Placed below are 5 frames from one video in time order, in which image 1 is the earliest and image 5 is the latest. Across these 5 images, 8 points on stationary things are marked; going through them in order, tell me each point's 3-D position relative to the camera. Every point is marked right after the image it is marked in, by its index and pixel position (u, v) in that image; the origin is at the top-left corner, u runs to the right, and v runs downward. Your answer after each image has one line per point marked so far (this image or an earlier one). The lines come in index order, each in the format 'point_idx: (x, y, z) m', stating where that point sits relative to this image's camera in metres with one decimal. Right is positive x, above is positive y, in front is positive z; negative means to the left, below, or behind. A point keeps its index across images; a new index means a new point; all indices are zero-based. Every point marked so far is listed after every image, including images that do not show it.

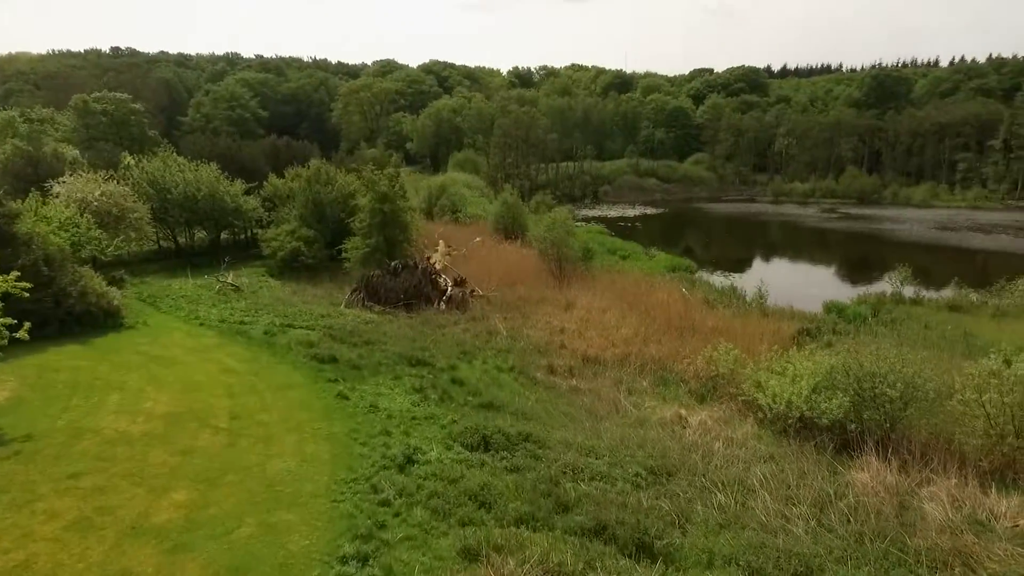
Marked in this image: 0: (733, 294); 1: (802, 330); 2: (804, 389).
0: (+6.4, -0.2, +18.0) m
1: (+6.5, -1.0, +14.2) m
2: (+4.3, -1.5, +9.1) m
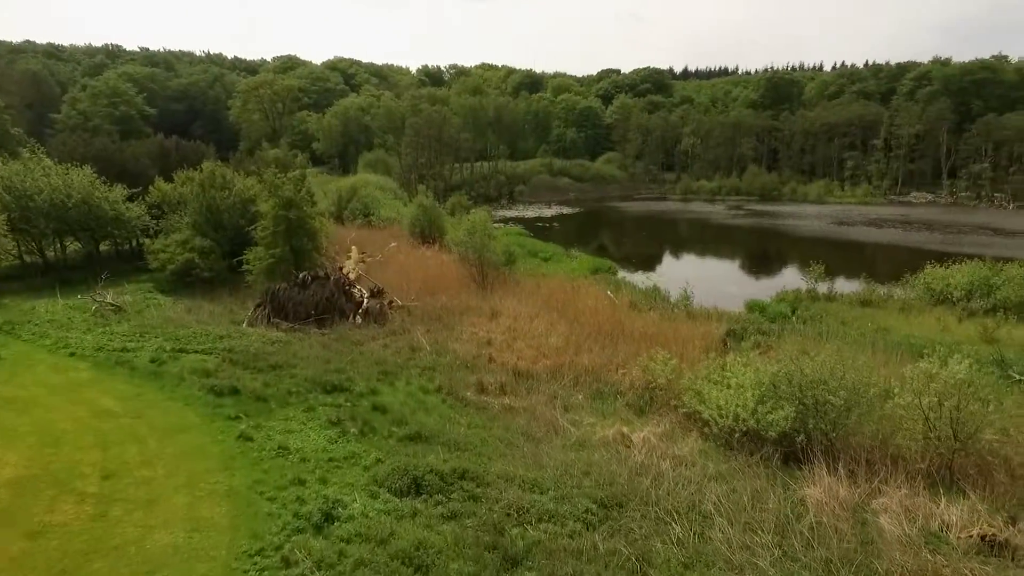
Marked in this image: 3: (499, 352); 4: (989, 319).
0: (+4.2, -0.2, +17.8) m
1: (+4.8, -1.0, +14.0) m
2: (+3.3, -1.6, +8.8) m
3: (-0.3, -1.3, +12.9) m
4: (+11.5, -0.8, +15.1) m
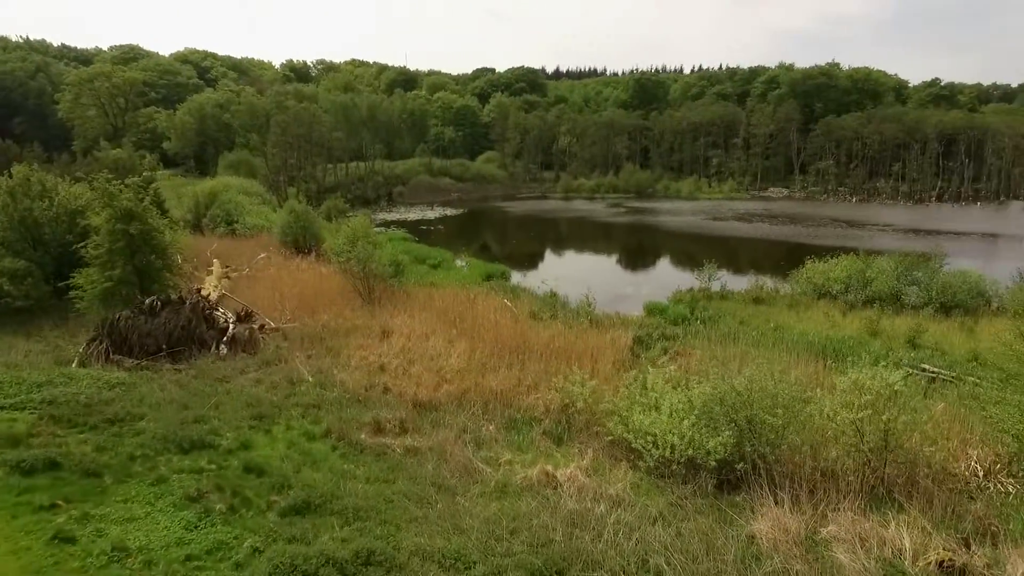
0: (+1.3, -0.4, +17.1) m
1: (+2.7, -1.1, +13.5) m
2: (+2.2, -1.7, +8.0) m
3: (-2.1, -1.7, +11.4) m
4: (+8.9, -0.6, +15.8) m
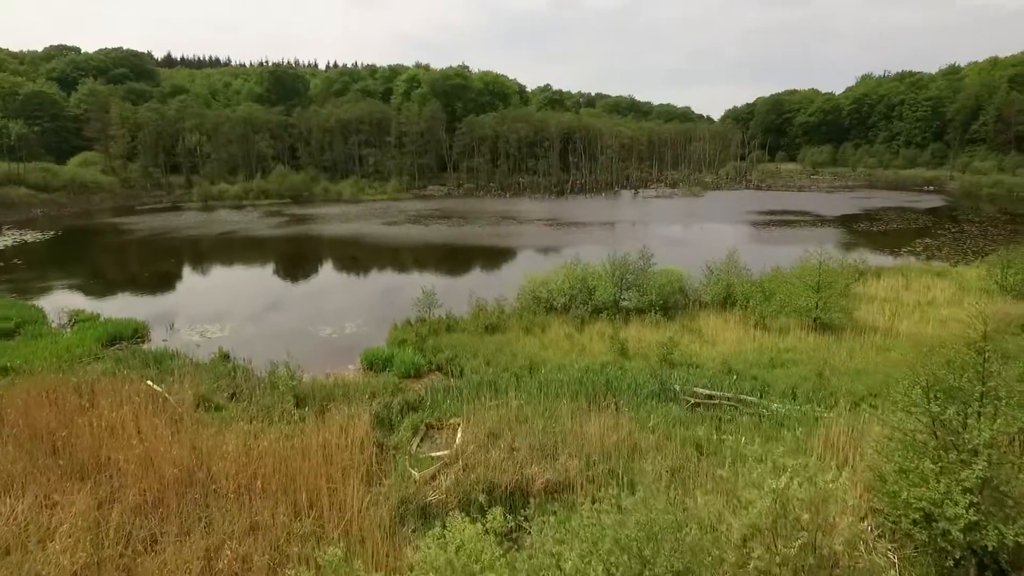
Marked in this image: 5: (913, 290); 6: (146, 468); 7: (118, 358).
0: (-5.1, -1.6, +11.8) m
1: (-2.0, -2.0, +9.4) m
2: (+0.4, -2.5, +4.5) m
3: (-5.0, -3.0, +5.2) m
4: (+2.1, -0.8, +14.5) m
5: (+11.2, -0.1, +17.6) m
6: (-4.6, -2.3, +7.9) m
7: (-7.9, -1.4, +12.6) m
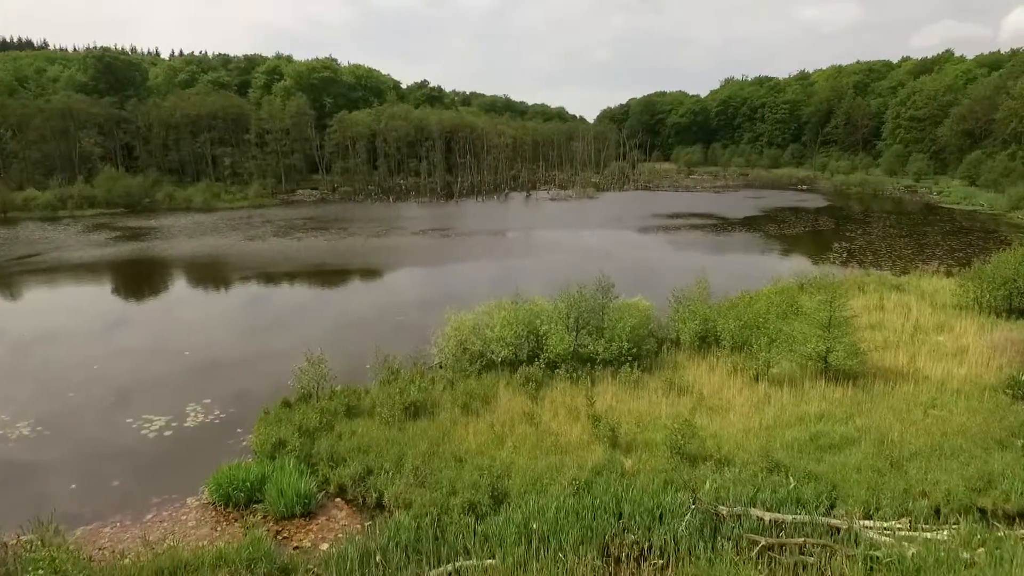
0: (-5.6, -2.7, +6.4) m
1: (-2.1, -3.0, +4.7) m
2: (+1.3, -3.4, +0.4) m
3: (-4.1, -4.1, 0.0) m
4: (+0.9, -1.7, +10.6) m
5: (+9.2, -0.6, +15.3) m
6: (-4.3, -3.4, +2.7) m
7: (-8.5, -2.6, +6.7) m
